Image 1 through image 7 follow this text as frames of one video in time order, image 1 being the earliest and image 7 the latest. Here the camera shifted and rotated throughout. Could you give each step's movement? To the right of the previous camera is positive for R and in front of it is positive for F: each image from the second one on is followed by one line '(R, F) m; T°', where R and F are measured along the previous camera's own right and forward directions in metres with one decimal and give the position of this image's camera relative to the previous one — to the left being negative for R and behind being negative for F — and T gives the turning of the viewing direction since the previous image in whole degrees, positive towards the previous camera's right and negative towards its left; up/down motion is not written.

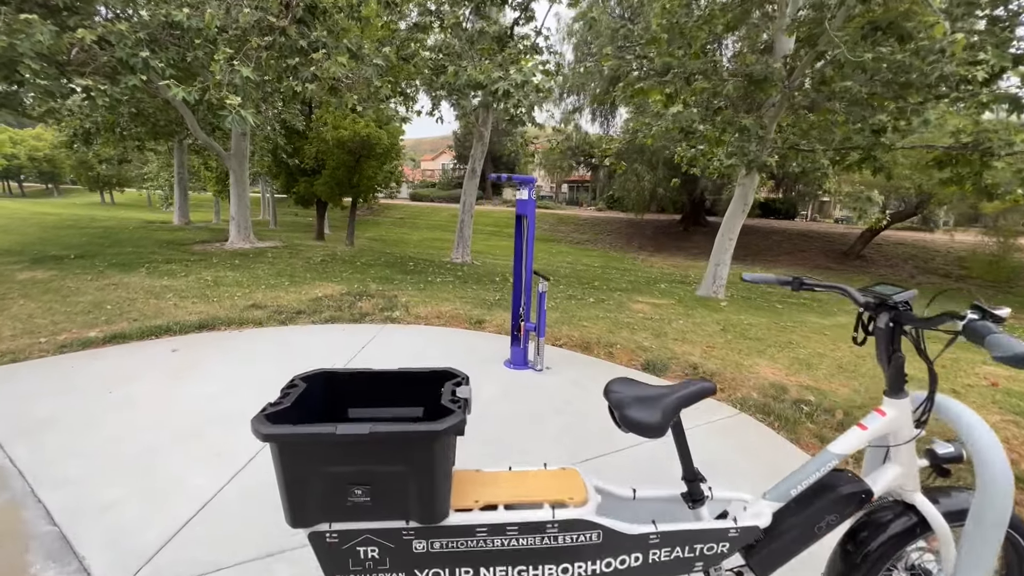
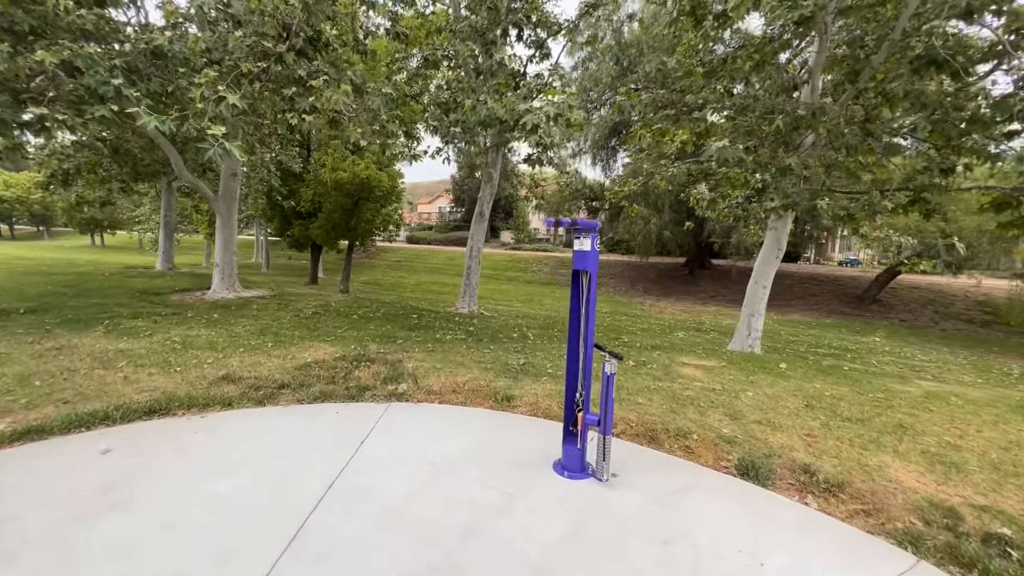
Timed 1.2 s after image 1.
(-0.4, +0.9) m; +1°
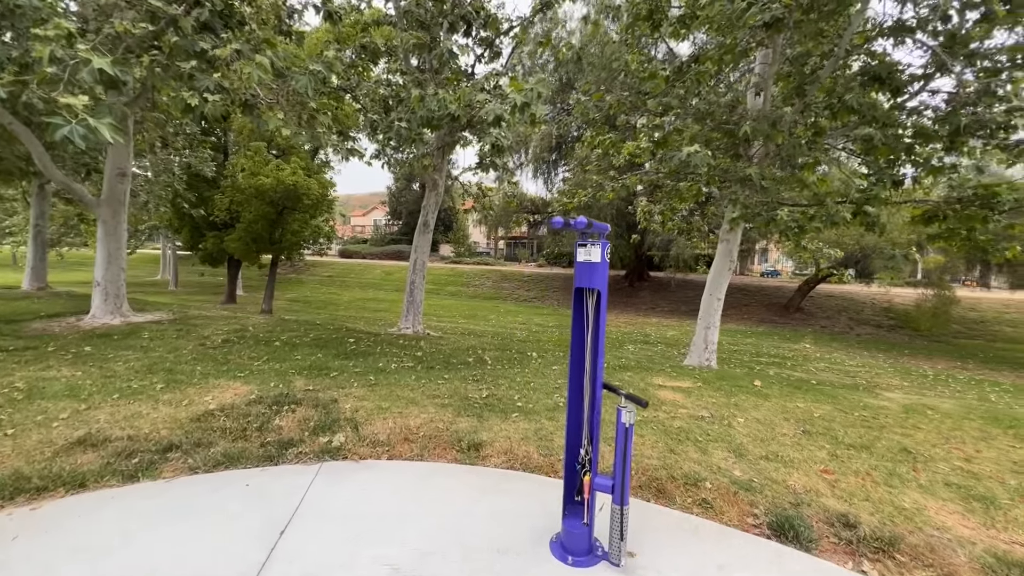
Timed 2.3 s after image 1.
(-0.2, +0.7) m; +8°
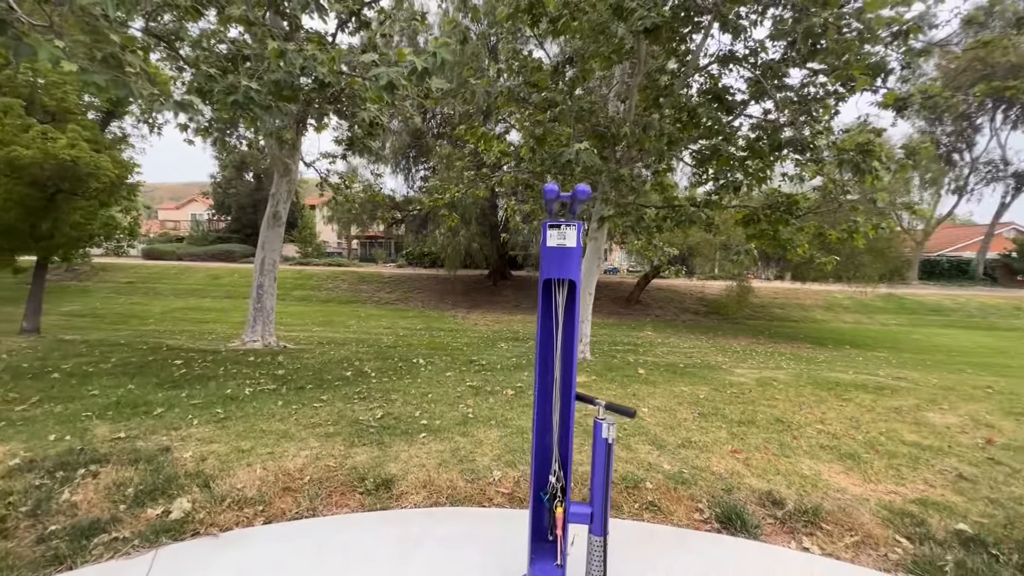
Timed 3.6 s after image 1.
(-0.4, +0.5) m; +19°
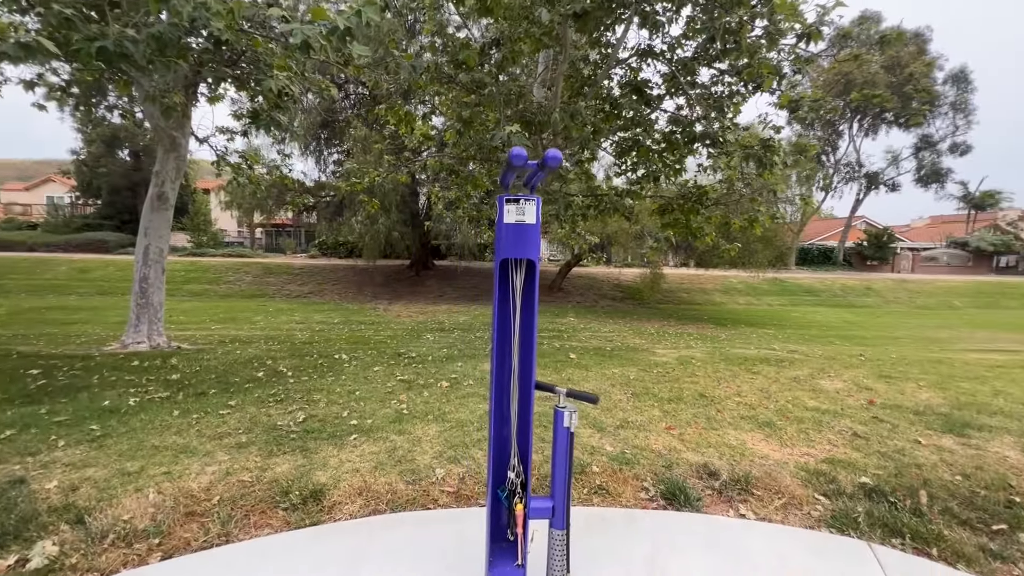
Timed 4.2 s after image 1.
(-0.1, +0.2) m; +10°
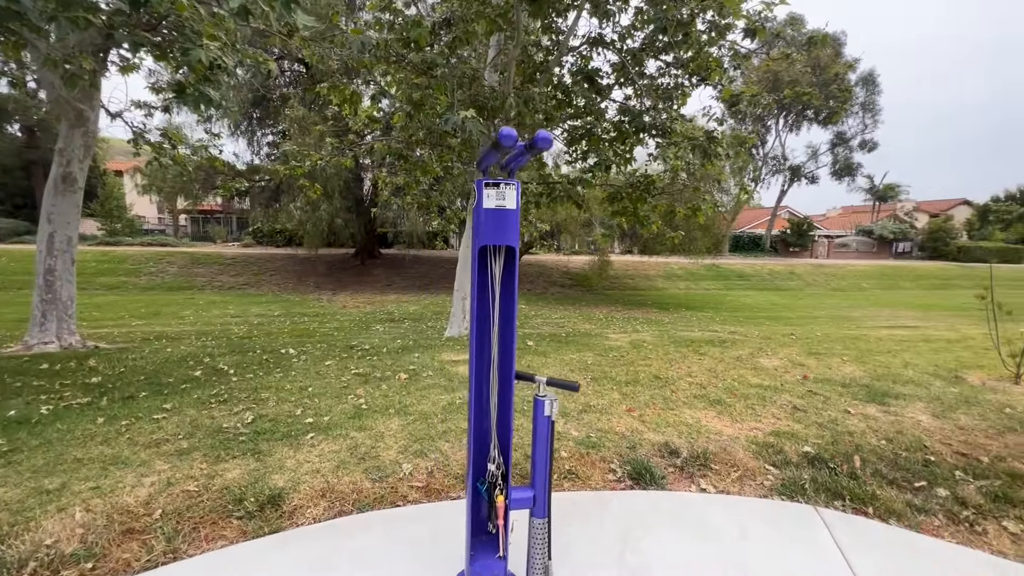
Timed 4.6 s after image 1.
(-0.1, +0.1) m; +7°
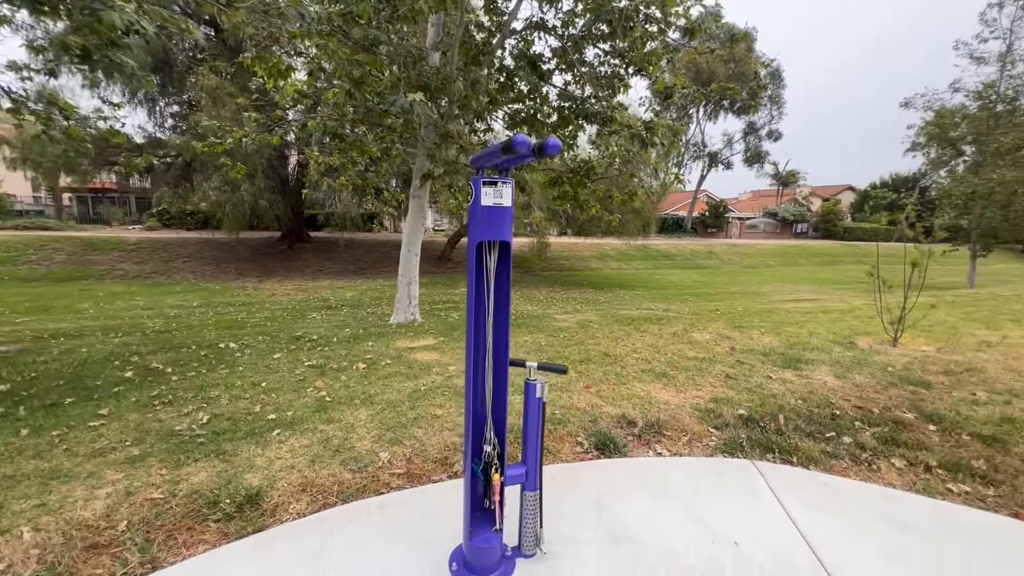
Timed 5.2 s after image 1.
(-0.2, -0.1) m; +8°
